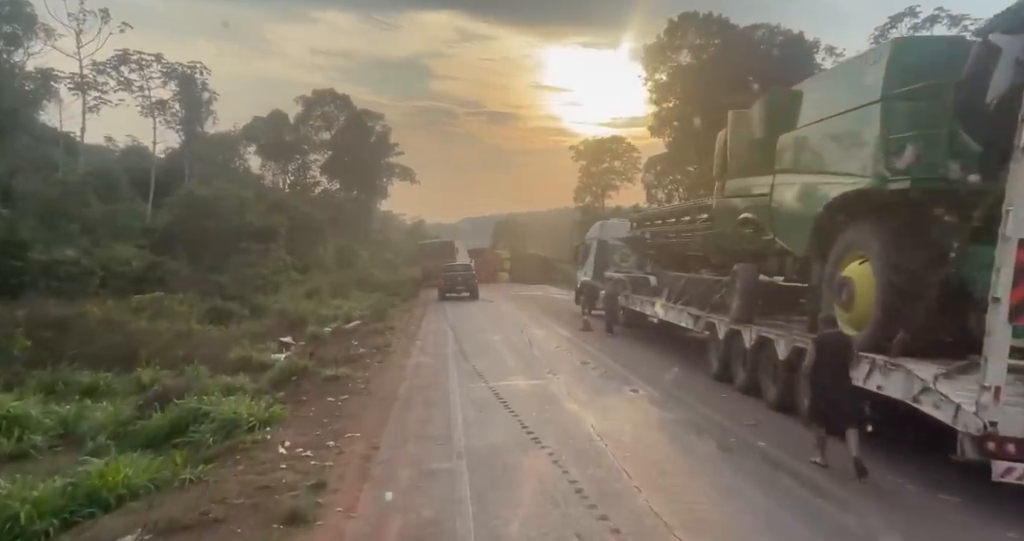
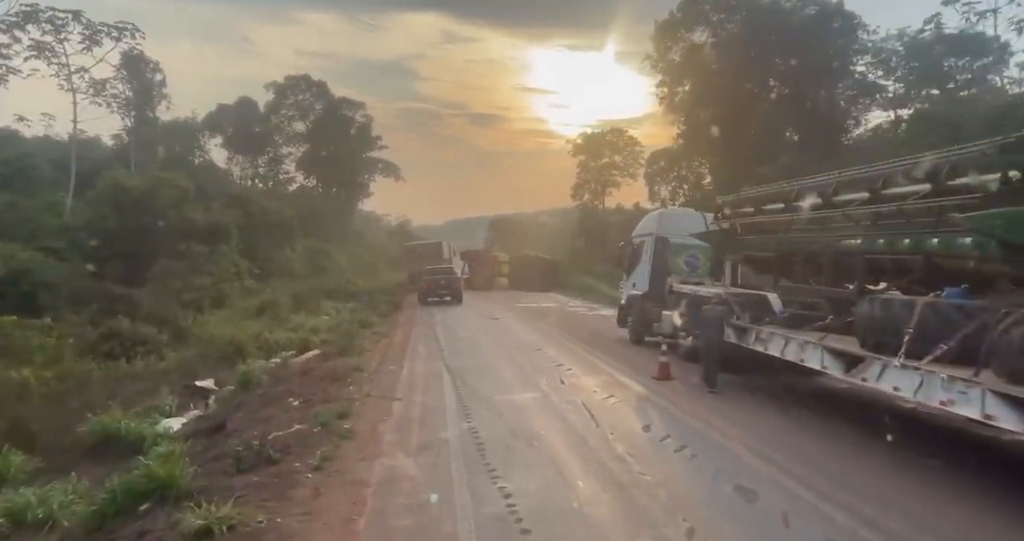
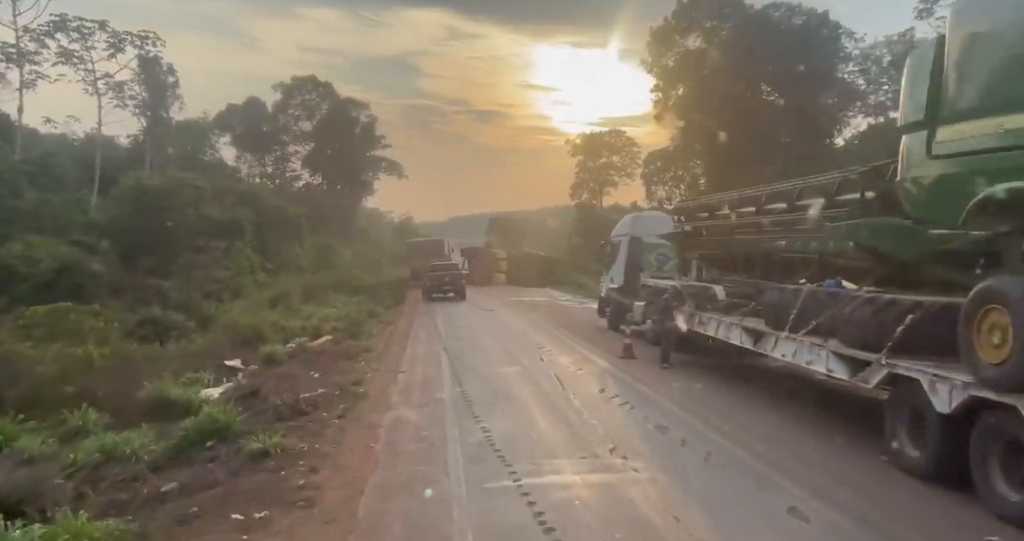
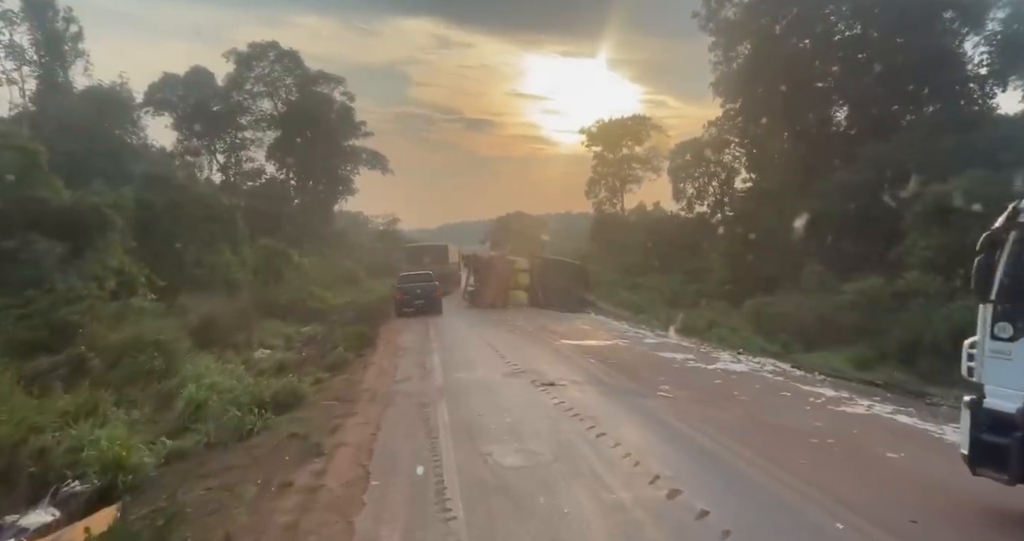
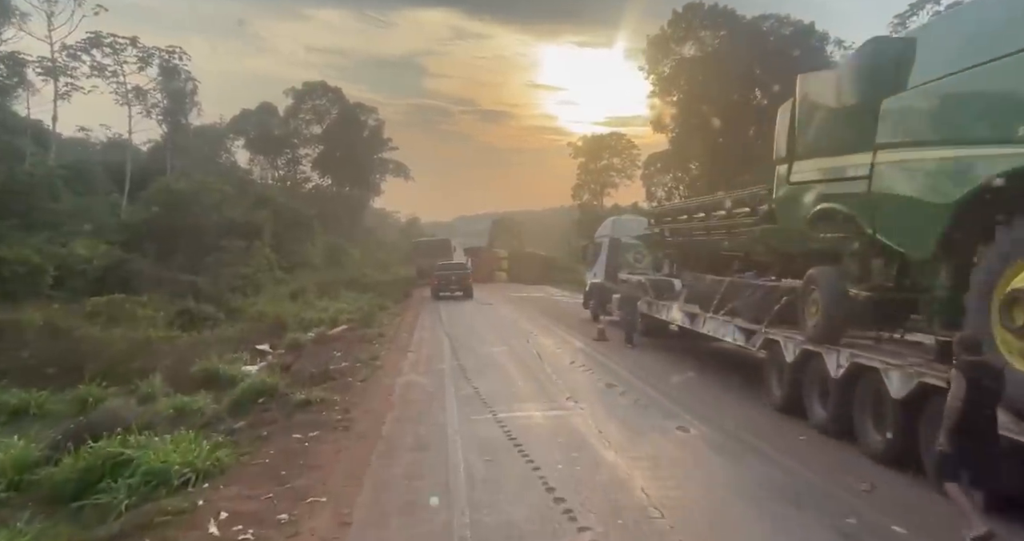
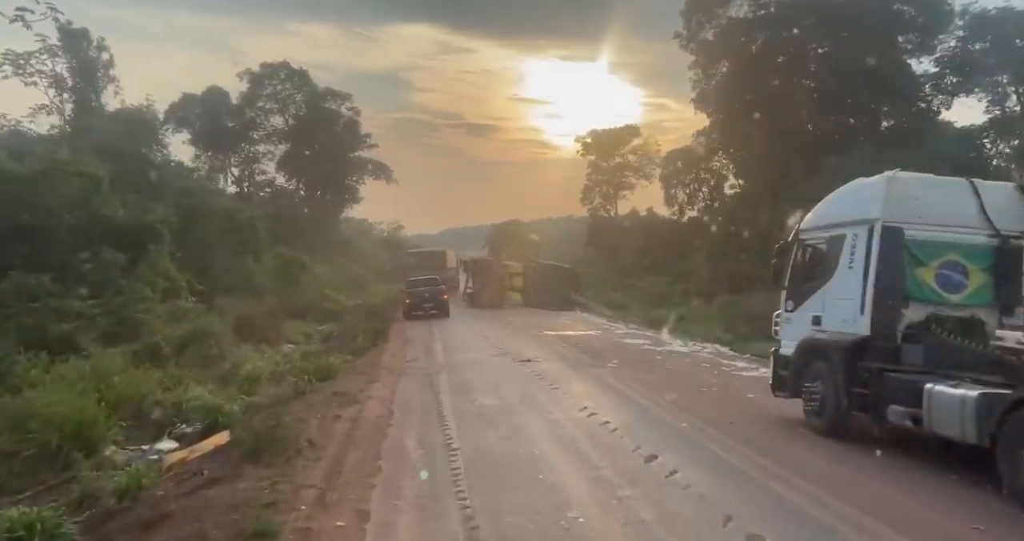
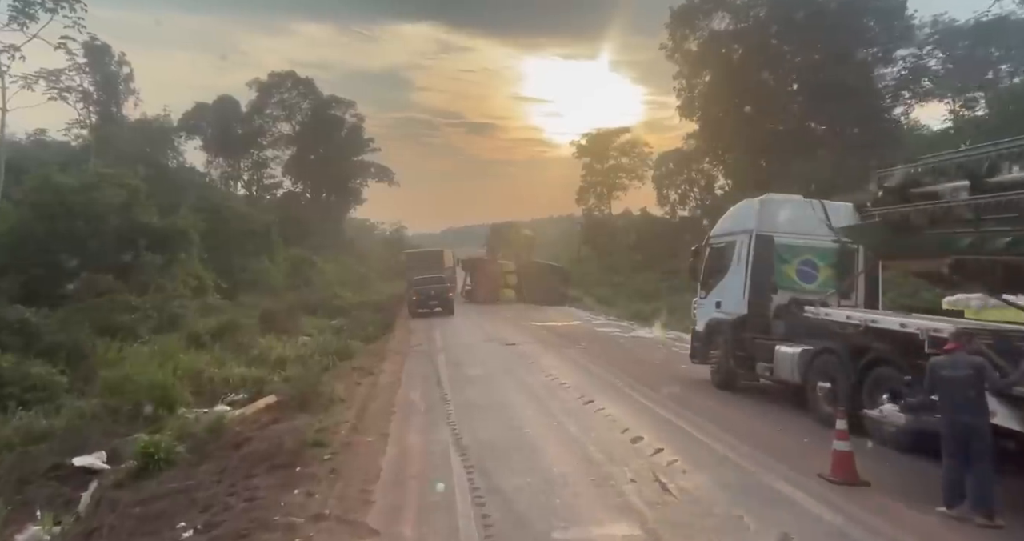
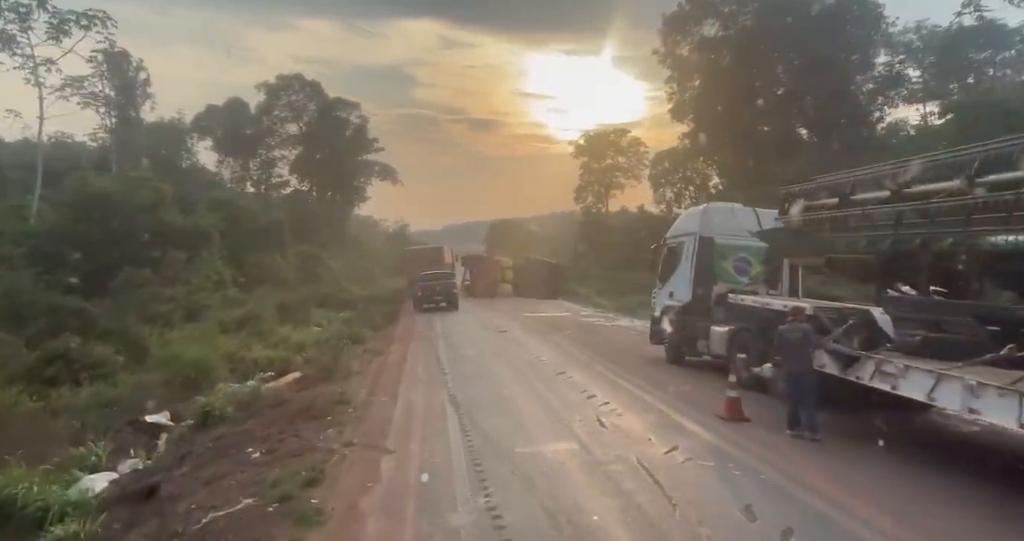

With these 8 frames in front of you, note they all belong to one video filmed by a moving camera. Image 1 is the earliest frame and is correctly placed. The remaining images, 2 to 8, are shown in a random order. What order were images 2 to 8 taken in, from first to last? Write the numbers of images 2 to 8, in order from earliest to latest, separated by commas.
5, 3, 2, 8, 7, 6, 4
